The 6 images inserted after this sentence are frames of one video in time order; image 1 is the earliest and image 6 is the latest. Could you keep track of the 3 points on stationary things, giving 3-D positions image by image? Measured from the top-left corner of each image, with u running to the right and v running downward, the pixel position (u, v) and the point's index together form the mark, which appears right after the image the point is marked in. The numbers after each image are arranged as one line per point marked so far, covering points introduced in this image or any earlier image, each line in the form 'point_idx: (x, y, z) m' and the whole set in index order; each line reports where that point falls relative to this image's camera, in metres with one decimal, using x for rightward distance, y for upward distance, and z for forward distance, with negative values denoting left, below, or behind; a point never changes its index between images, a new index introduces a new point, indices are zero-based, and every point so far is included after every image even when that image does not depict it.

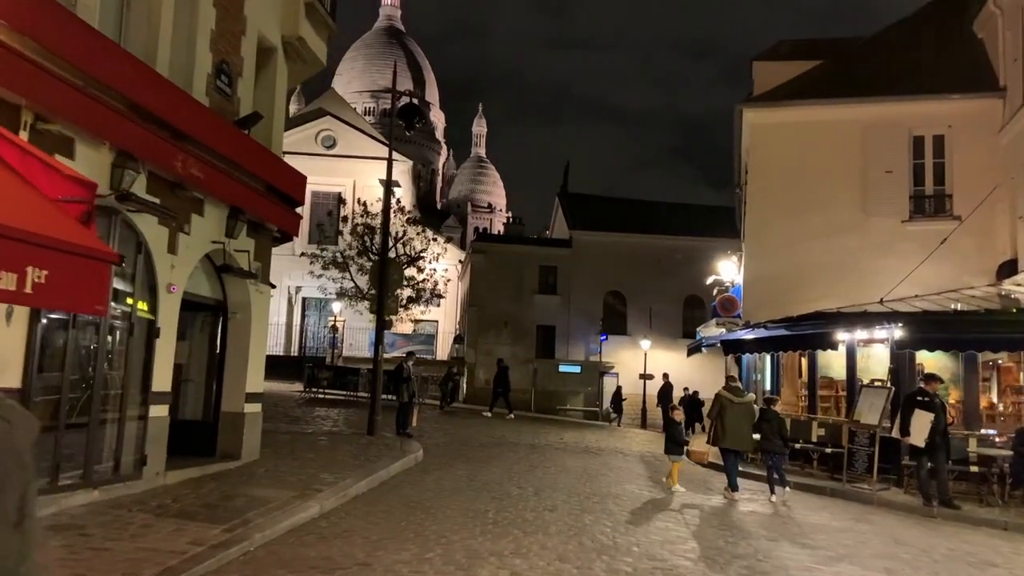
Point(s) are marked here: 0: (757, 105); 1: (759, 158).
0: (+5.8, +4.4, +19.3) m
1: (+6.0, +3.2, +19.7) m
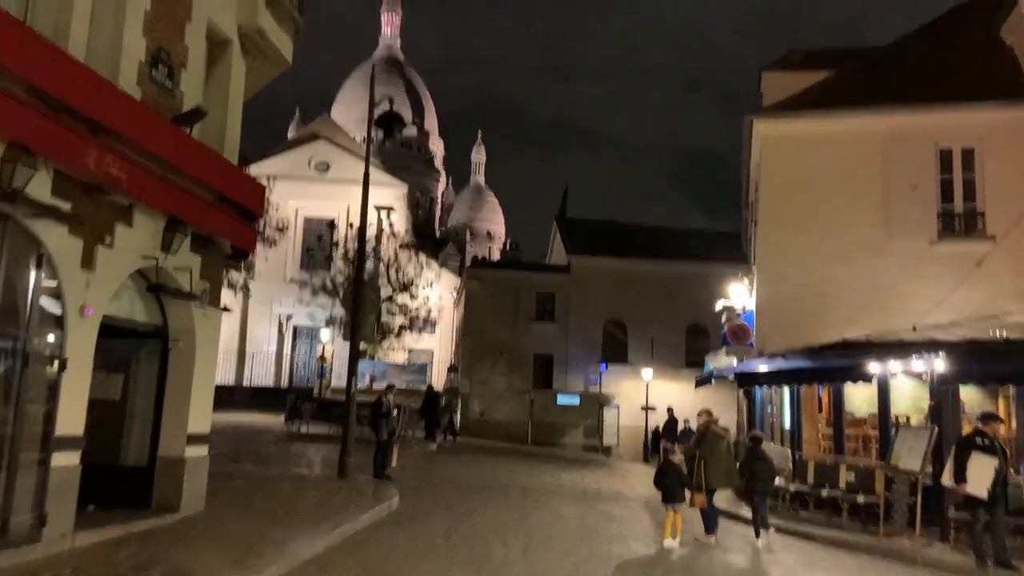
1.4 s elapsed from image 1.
0: (+5.6, +3.8, +17.8) m
1: (+5.8, +2.6, +18.1) m
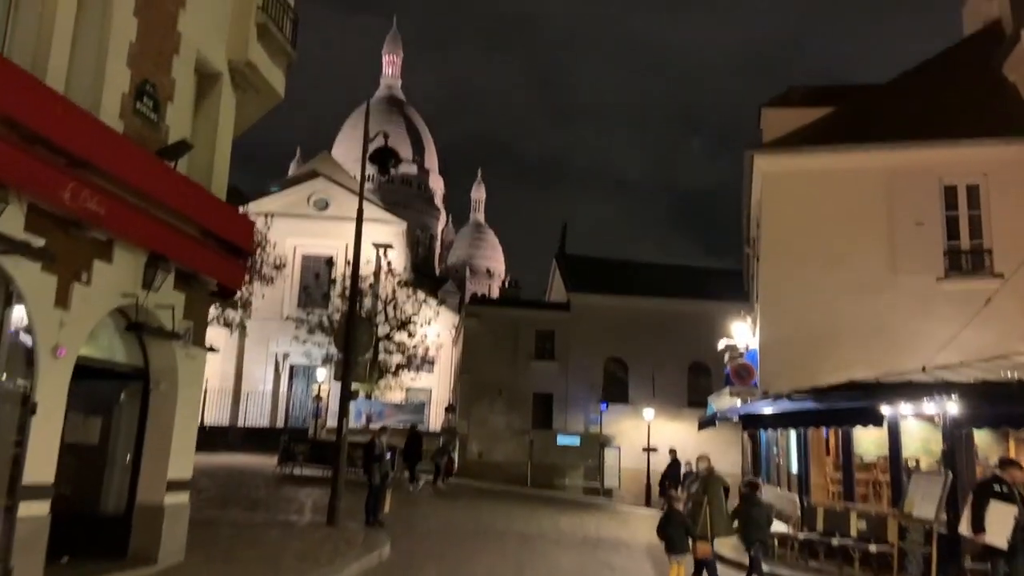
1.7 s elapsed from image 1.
0: (+5.6, +3.0, +17.5) m
1: (+5.7, +1.7, +17.9) m
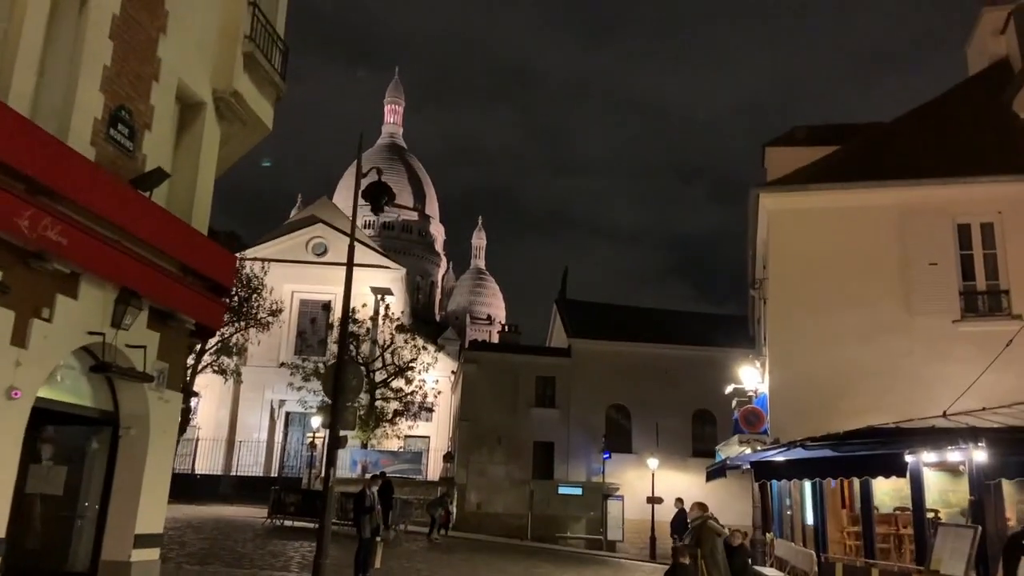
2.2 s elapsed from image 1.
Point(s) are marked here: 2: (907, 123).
0: (+5.5, +2.1, +17.0) m
1: (+5.7, +0.8, +17.3) m
2: (+9.2, +3.8, +18.8) m
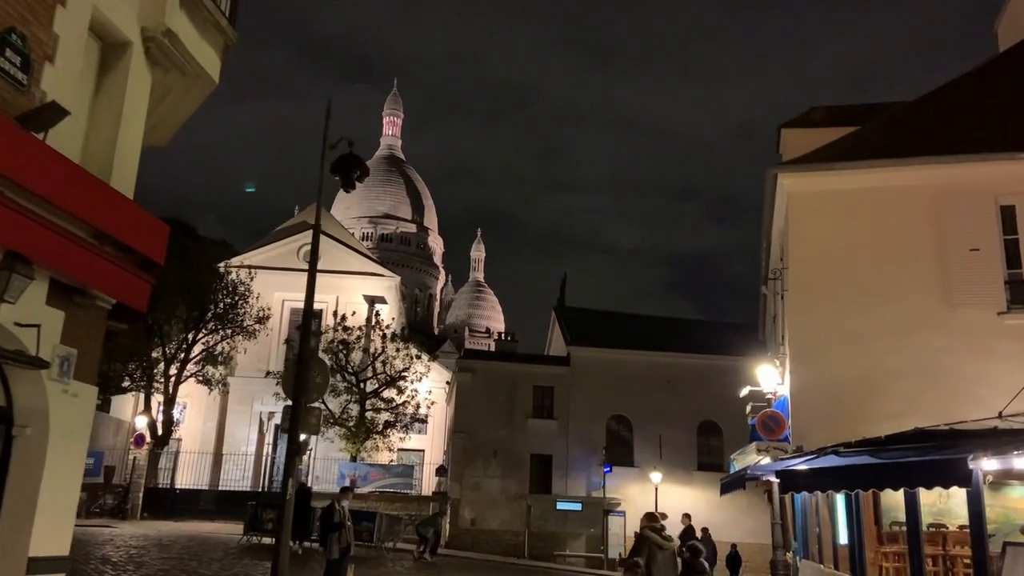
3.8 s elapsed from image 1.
0: (+5.4, +2.3, +15.4) m
1: (+5.5, +1.0, +15.6) m
2: (+9.0, +4.0, +17.1) m
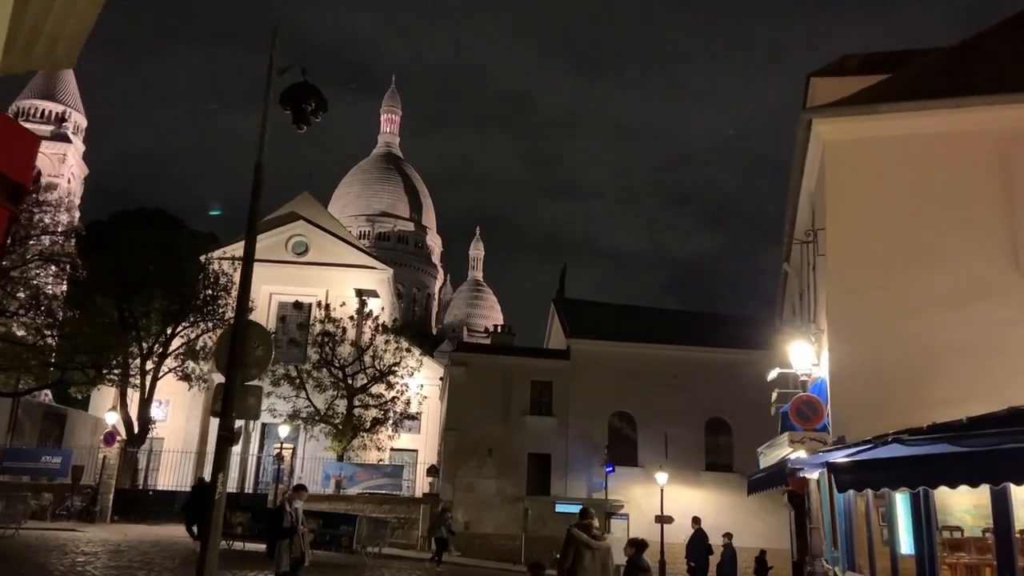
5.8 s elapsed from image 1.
0: (+5.2, +2.9, +13.2) m
1: (+5.3, +1.6, +13.4) m
2: (+8.8, +4.5, +14.9) m
